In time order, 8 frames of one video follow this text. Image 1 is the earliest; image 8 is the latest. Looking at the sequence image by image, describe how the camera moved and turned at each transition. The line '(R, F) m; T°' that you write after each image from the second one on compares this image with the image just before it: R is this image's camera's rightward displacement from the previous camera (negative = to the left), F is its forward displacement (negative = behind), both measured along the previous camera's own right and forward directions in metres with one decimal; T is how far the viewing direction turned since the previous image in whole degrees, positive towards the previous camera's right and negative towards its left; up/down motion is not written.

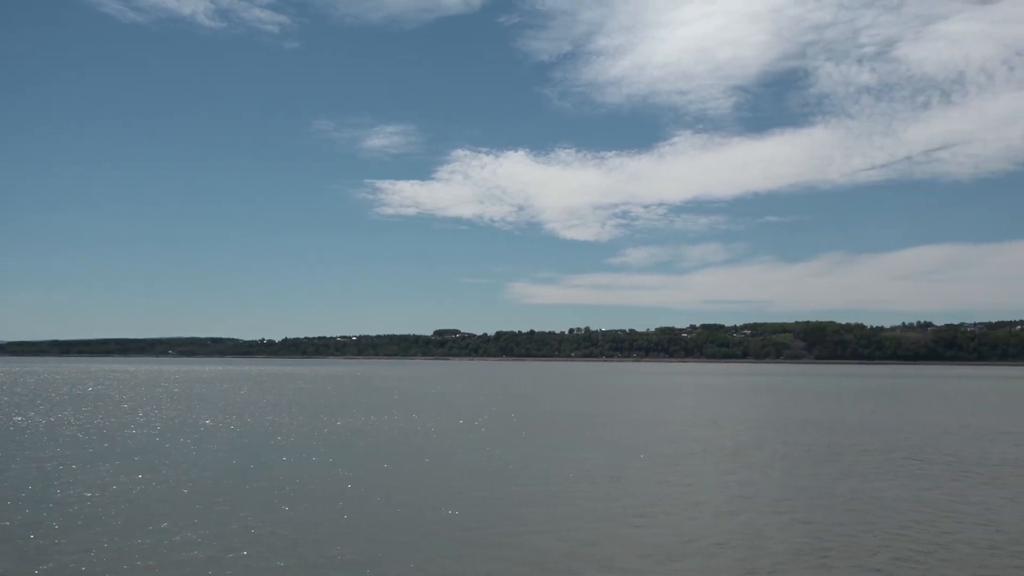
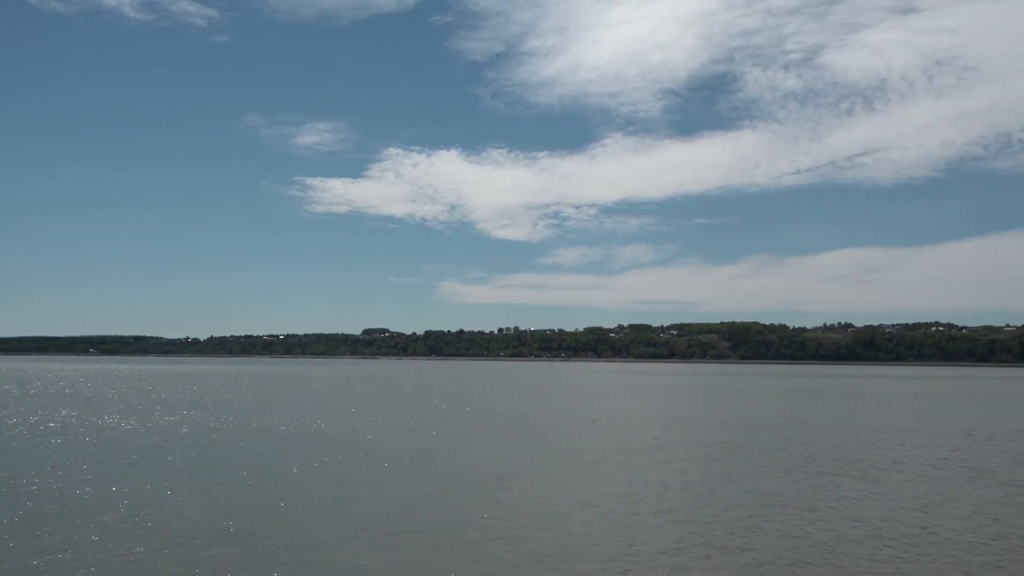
(-0.9, -1.2) m; +4°
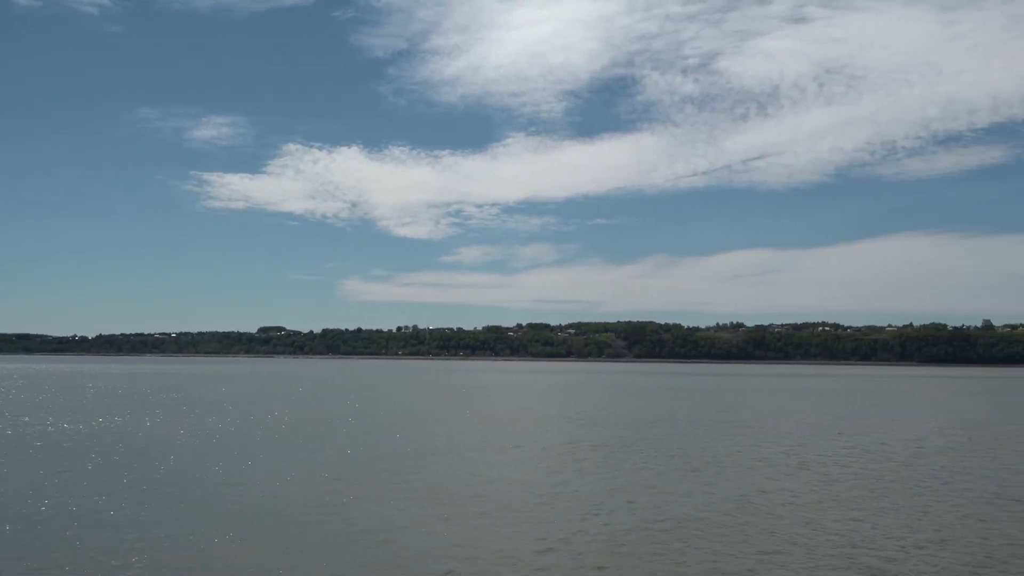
(+0.7, -1.1) m; +5°
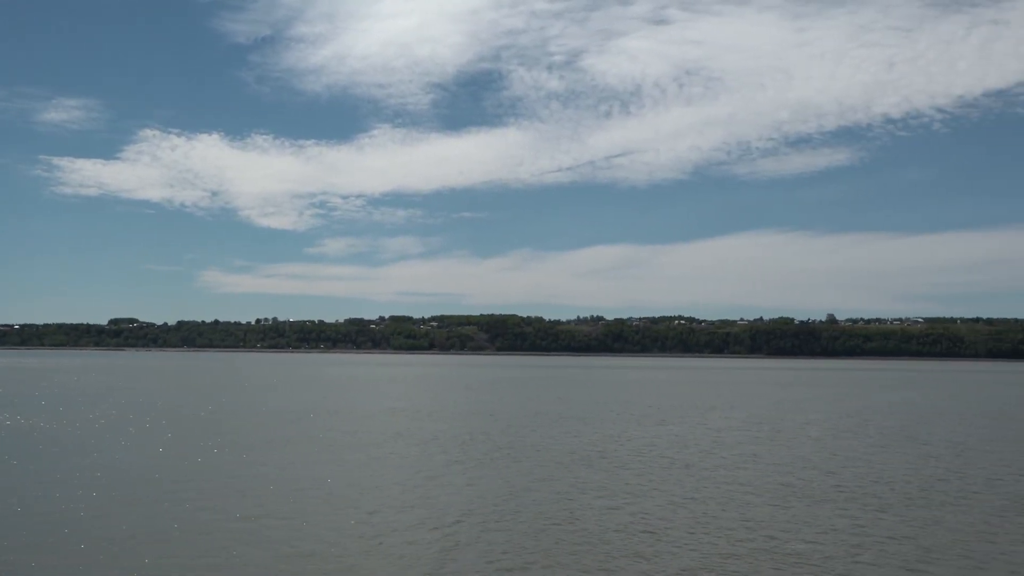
(-23.0, -4.6) m; +8°
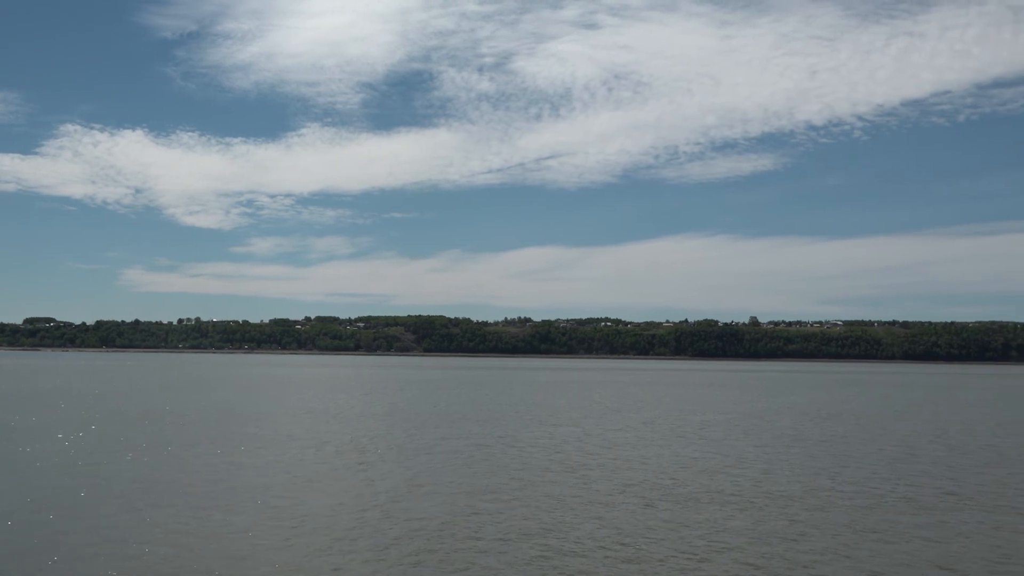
(+8.2, -1.5) m; +4°
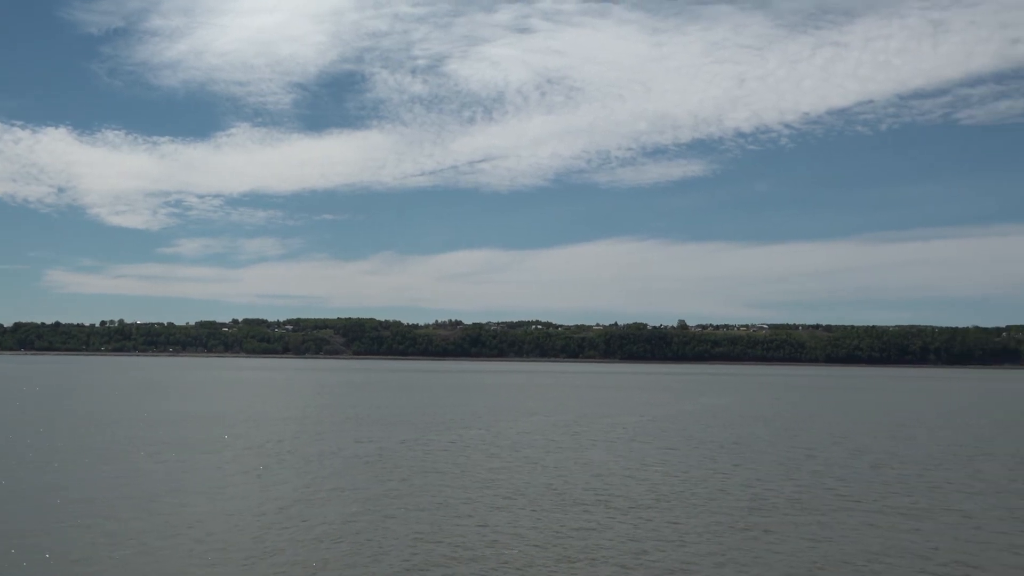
(+5.9, -1.7) m; +4°
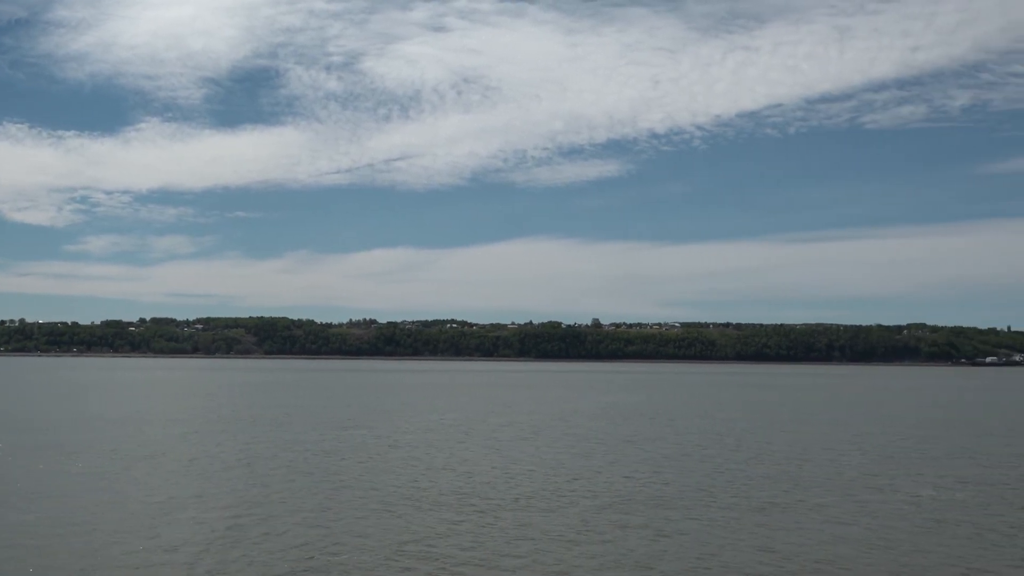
(+8.3, -1.8) m; +4°
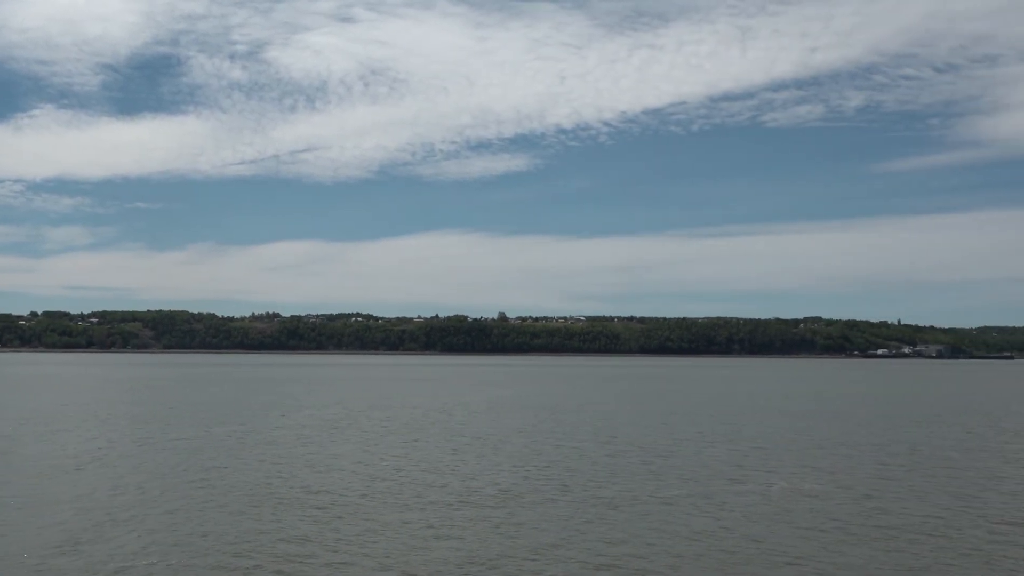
(+8.7, -1.3) m; +5°
